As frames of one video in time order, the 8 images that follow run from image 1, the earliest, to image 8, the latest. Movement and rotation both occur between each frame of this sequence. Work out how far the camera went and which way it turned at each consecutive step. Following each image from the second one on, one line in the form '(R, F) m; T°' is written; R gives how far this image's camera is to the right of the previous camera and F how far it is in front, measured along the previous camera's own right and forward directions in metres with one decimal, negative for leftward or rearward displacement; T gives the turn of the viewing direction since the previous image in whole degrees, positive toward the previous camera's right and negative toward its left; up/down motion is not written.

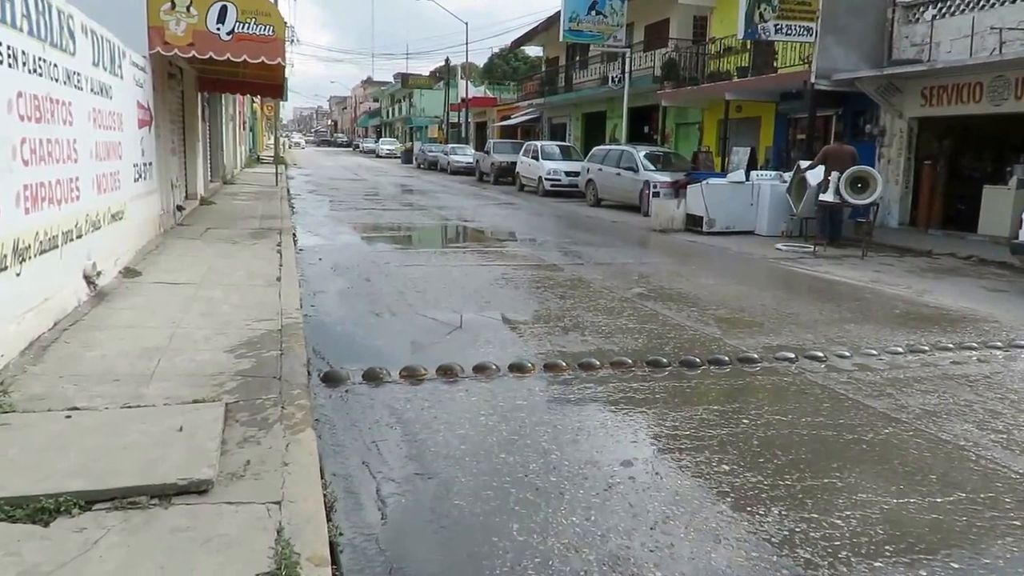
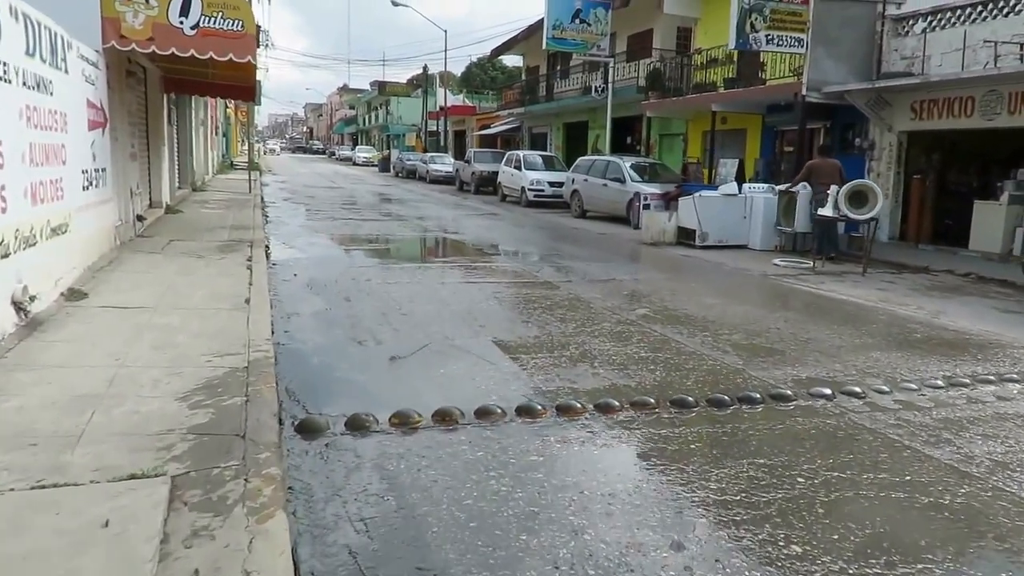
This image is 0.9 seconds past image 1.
(-0.2, +0.8) m; +2°
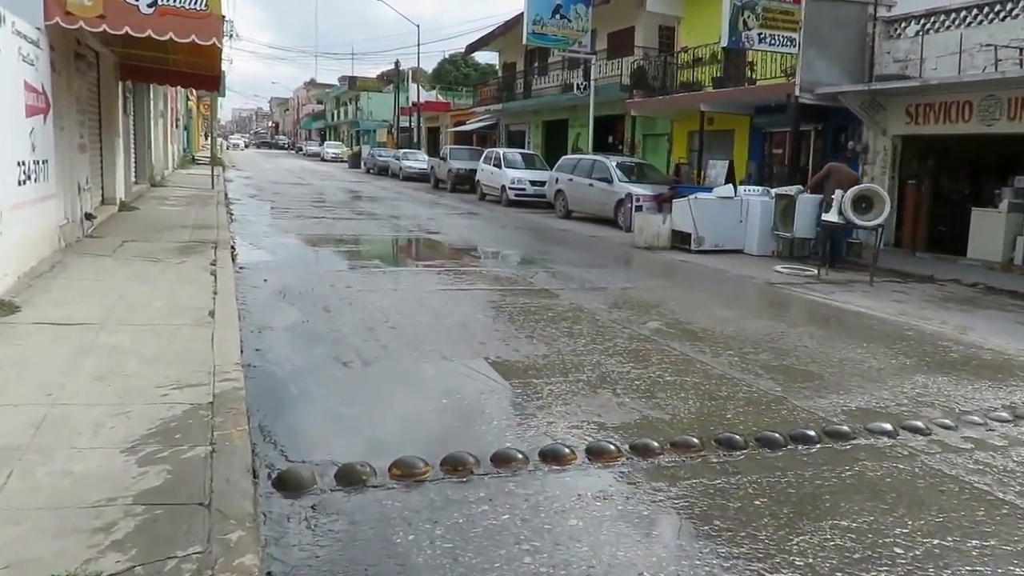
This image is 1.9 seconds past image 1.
(-0.3, +0.8) m; +3°
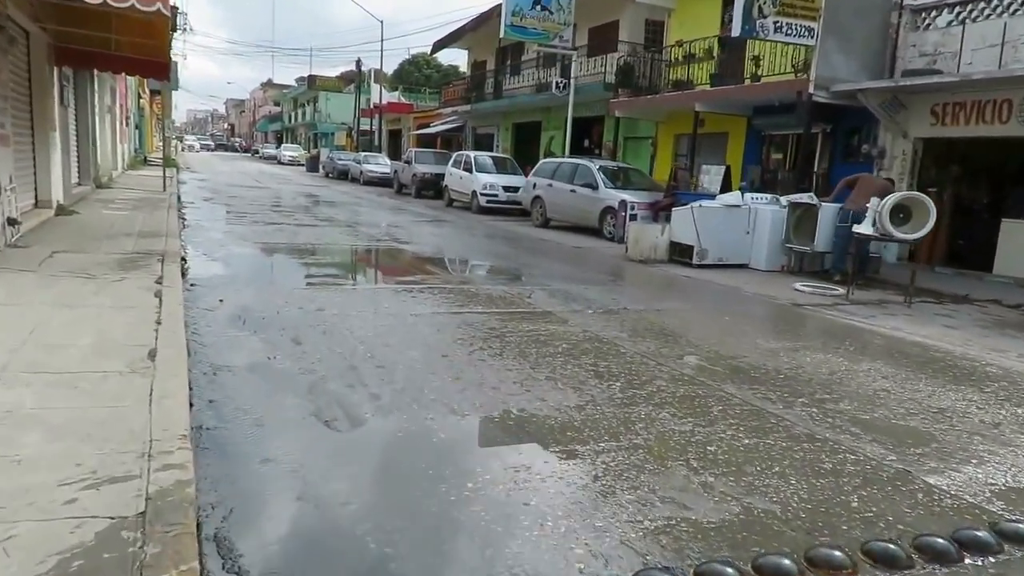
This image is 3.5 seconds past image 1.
(-0.5, +1.4) m; +3°
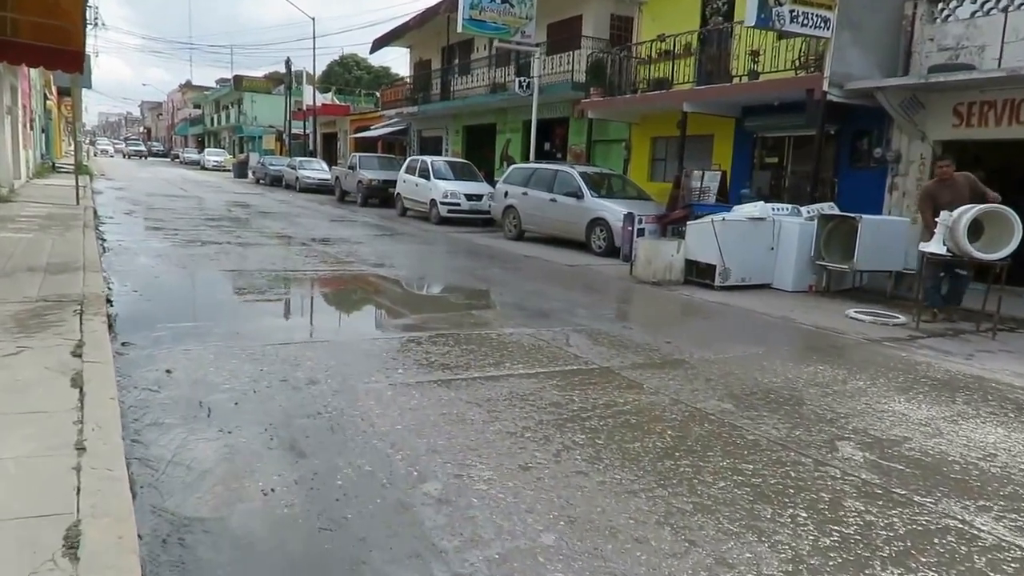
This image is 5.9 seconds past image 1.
(-1.1, +2.1) m; +5°
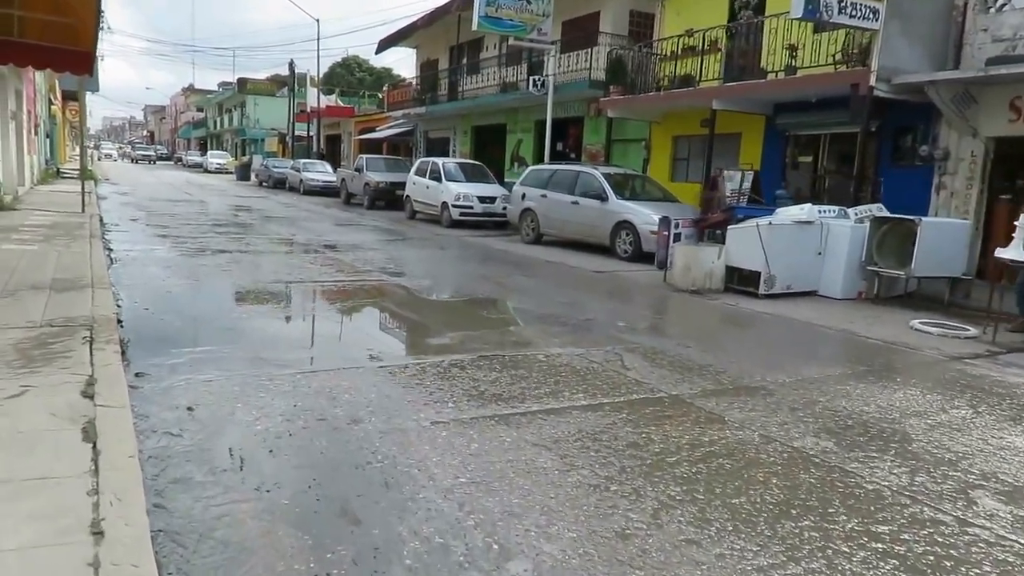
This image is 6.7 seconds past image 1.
(-0.5, +0.7) m; 0°
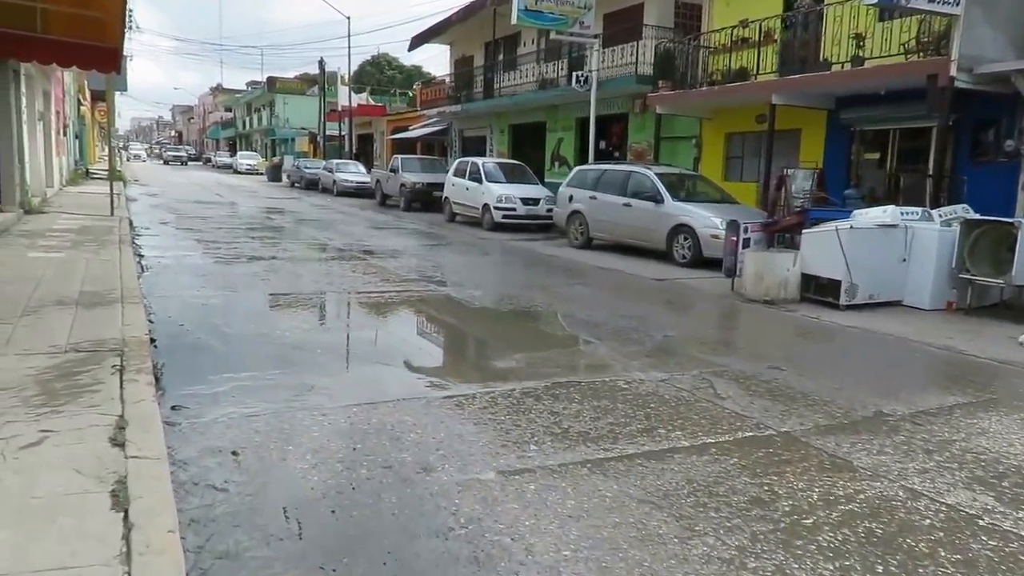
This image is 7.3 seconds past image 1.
(-0.4, +0.8) m; -2°
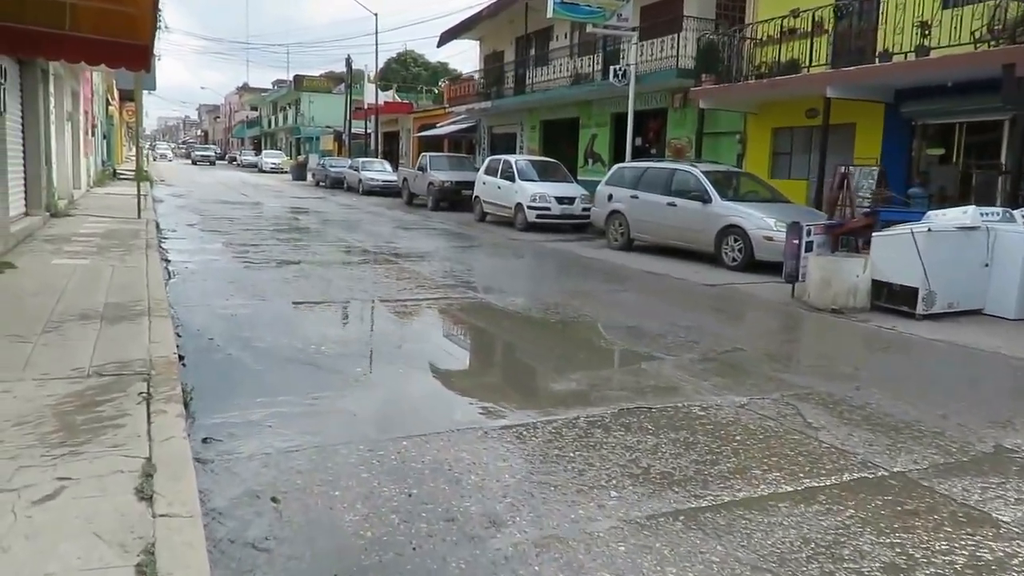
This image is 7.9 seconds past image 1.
(-0.3, +0.6) m; -2°
